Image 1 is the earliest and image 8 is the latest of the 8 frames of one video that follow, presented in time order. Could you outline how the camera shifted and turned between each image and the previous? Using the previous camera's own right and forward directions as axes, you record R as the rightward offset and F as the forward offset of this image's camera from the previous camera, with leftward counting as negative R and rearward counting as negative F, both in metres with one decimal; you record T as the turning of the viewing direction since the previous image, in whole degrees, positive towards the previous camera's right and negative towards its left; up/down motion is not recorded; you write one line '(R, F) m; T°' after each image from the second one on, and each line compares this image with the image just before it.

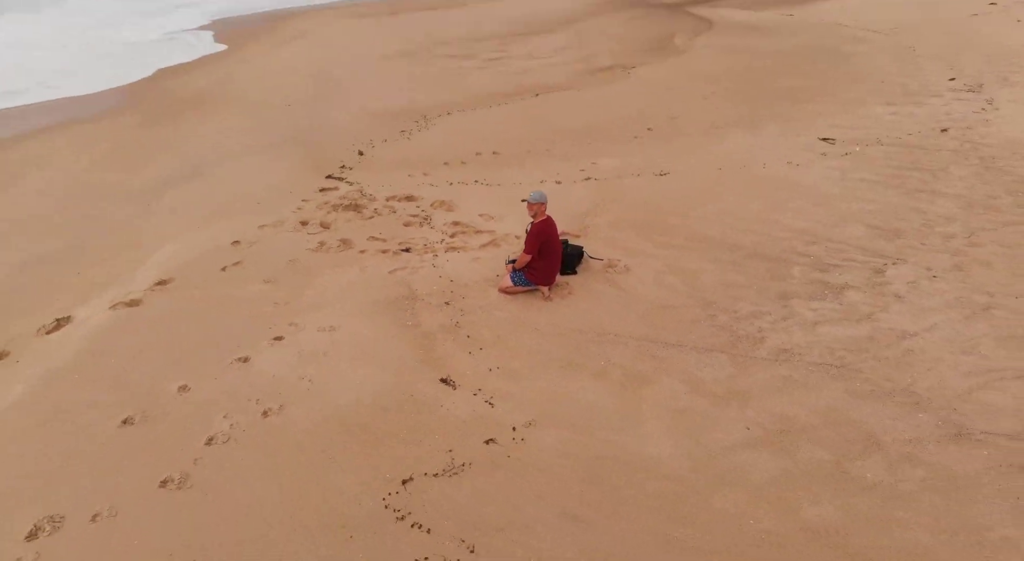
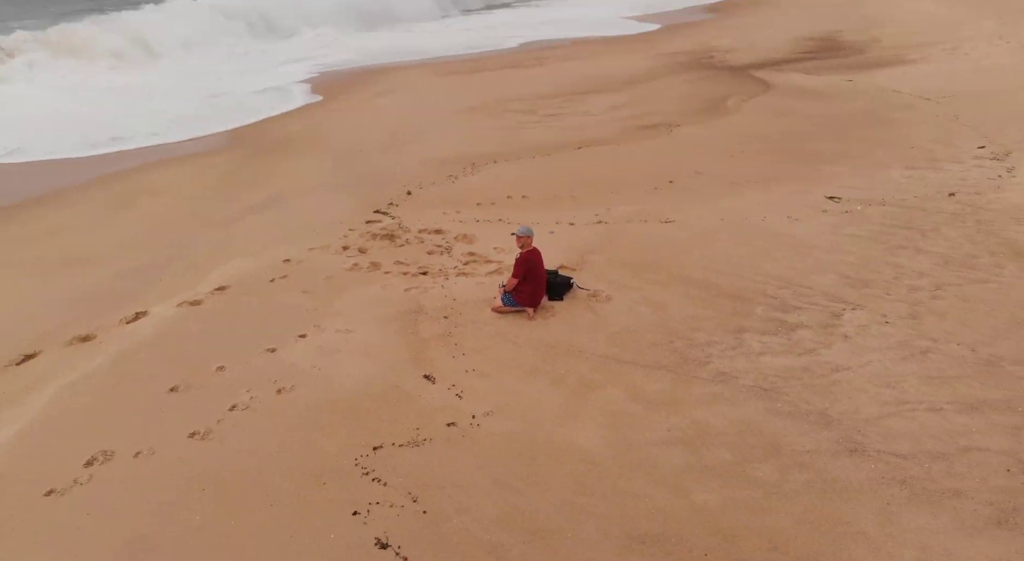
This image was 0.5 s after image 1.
(+0.5, -0.5) m; -7°
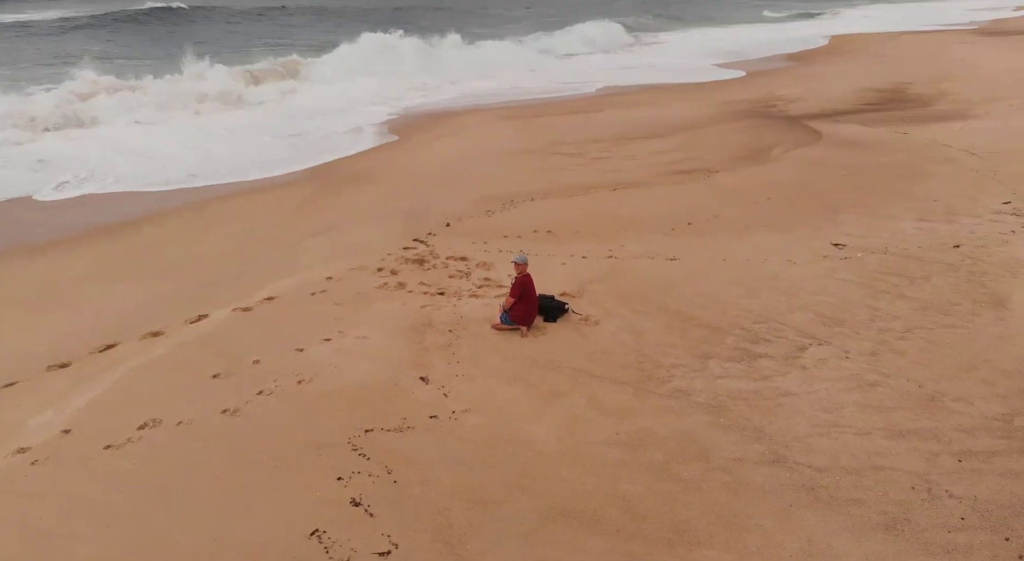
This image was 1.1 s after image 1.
(+0.5, -0.5) m; -6°
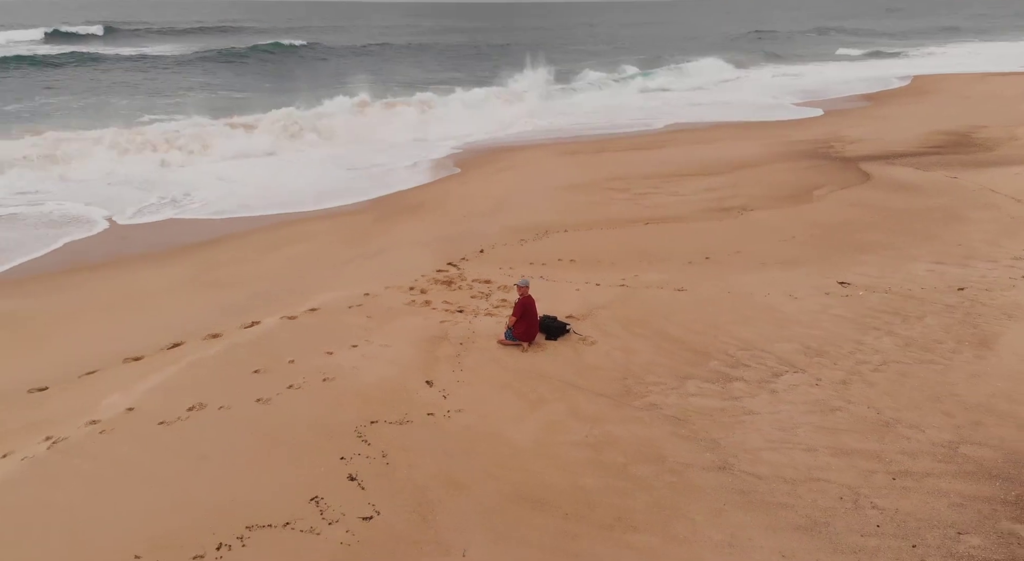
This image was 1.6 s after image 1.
(+0.5, -0.5) m; -6°
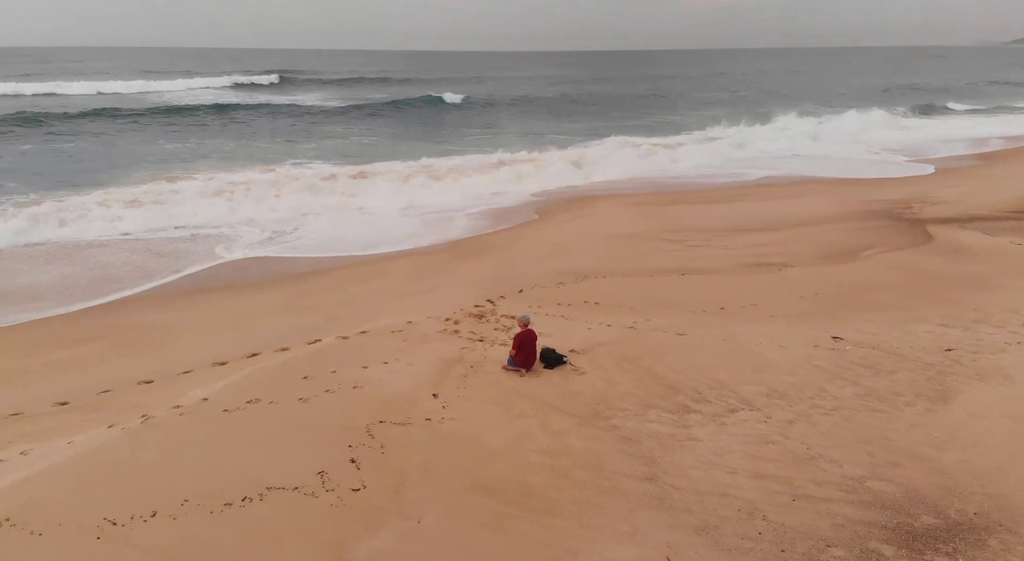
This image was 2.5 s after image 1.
(+0.8, -0.8) m; -9°
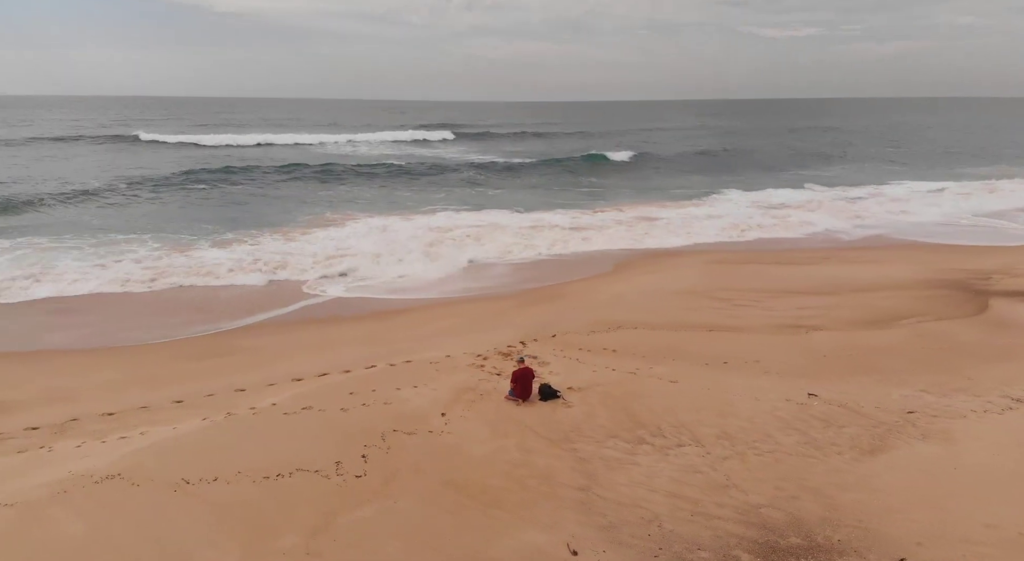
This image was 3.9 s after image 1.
(+1.2, -1.2) m; -10°
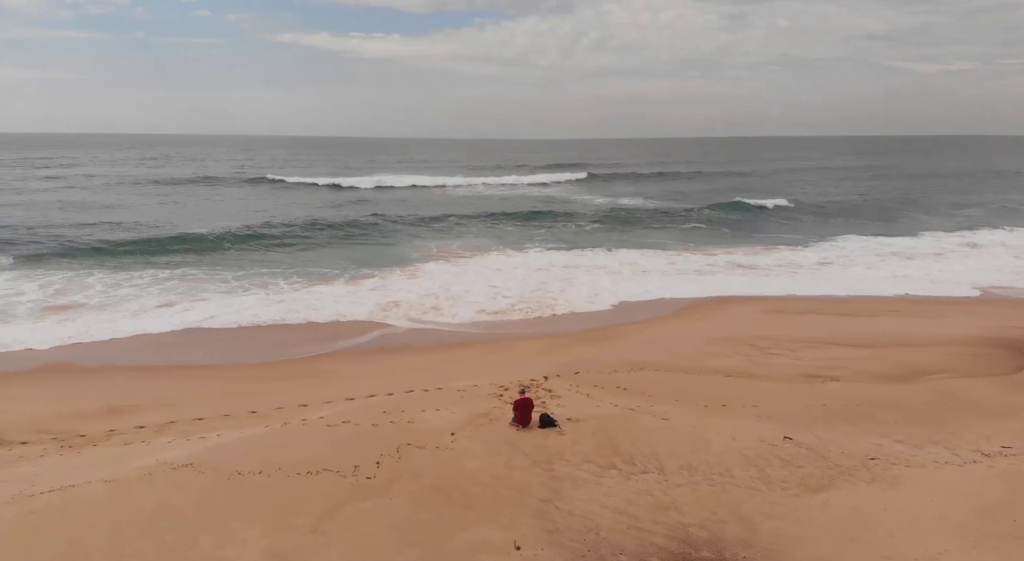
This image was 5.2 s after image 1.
(+1.1, -1.1) m; -9°
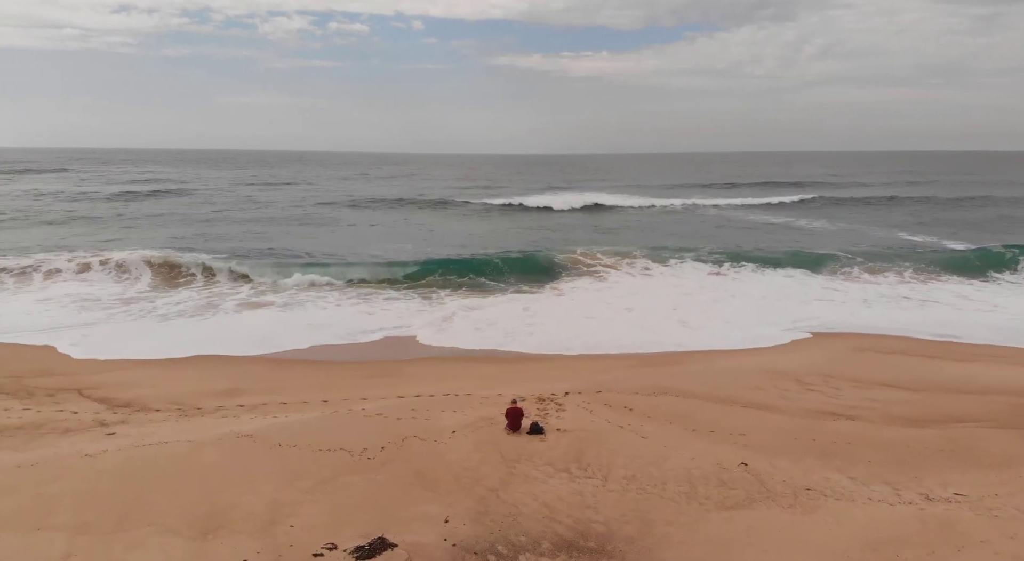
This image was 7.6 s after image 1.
(+2.2, -1.1) m; -13°
